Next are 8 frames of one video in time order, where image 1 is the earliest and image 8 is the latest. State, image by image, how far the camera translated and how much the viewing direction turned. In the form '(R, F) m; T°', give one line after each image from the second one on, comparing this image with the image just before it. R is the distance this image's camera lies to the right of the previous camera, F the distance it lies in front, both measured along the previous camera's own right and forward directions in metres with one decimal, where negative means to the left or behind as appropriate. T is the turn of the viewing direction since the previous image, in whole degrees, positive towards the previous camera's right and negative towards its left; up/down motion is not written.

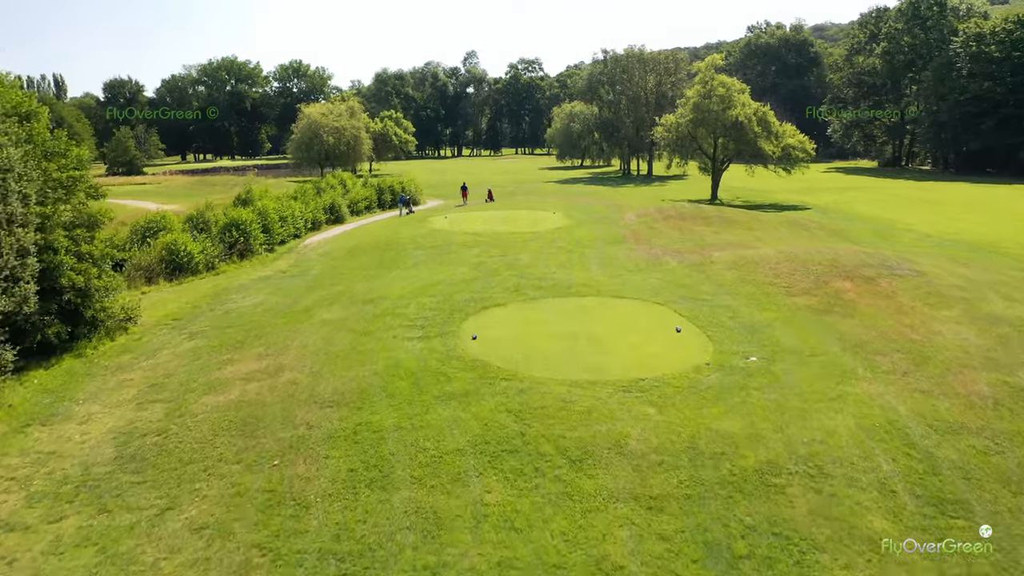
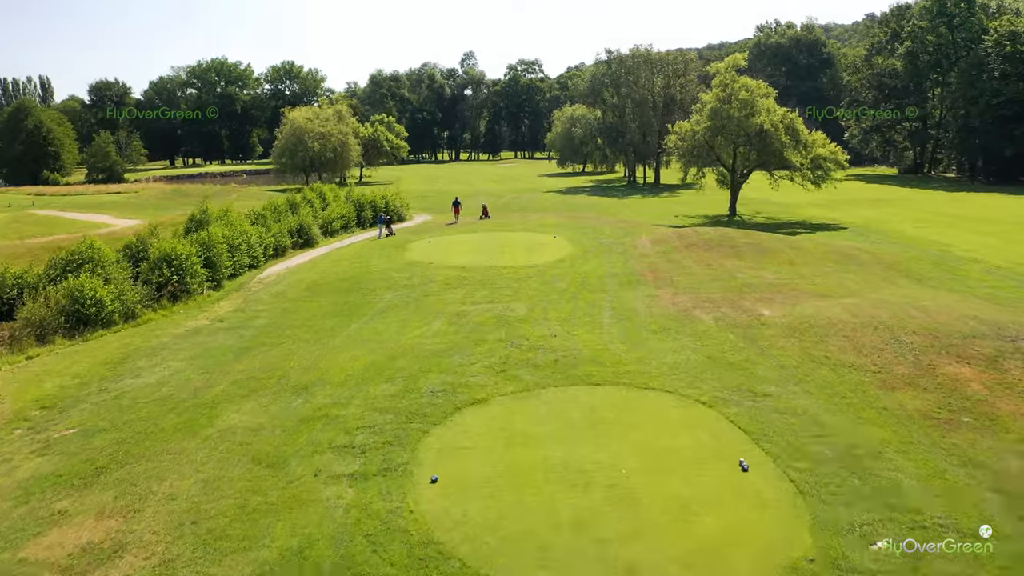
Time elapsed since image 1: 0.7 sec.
(+0.2, +4.7) m; 0°
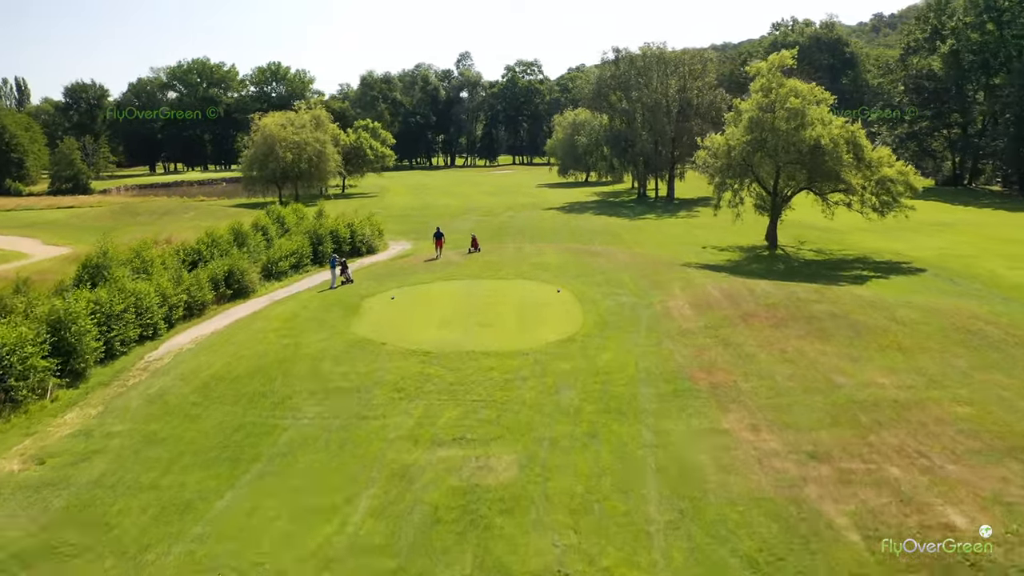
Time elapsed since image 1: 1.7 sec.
(+0.3, +7.4) m; 0°
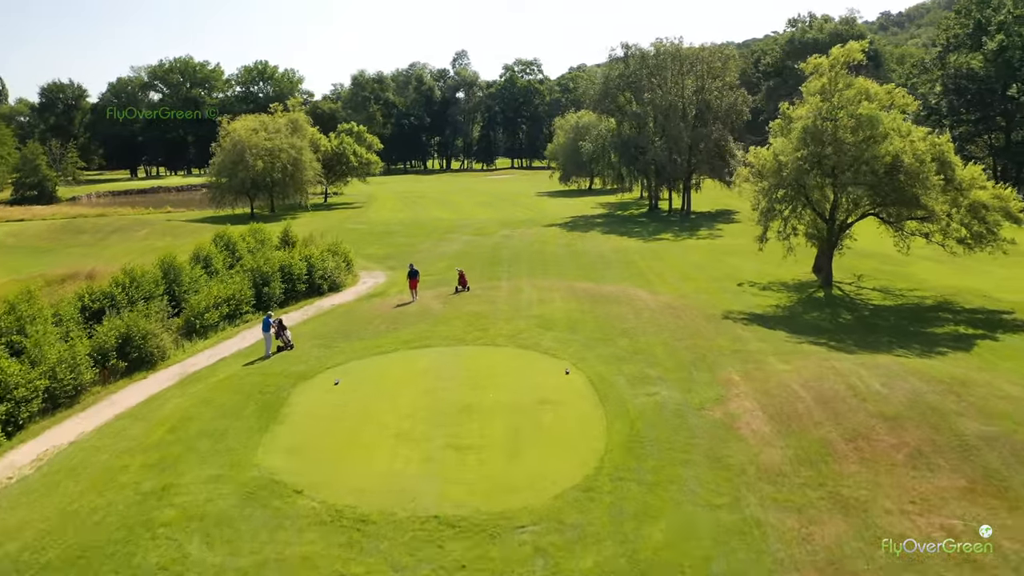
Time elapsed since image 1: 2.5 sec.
(+0.2, +6.5) m; 0°
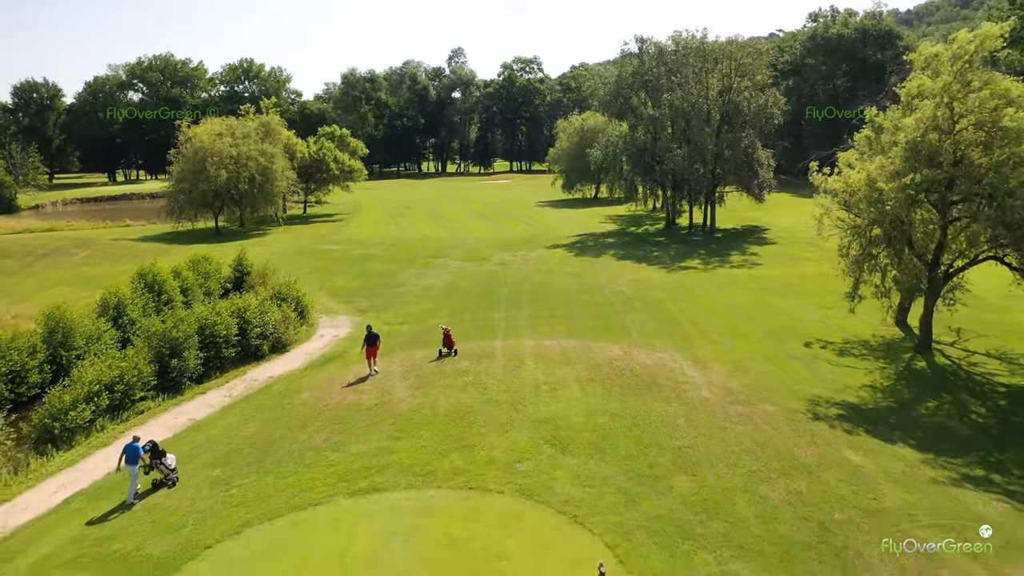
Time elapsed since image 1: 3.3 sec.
(0.0, +6.9) m; 0°
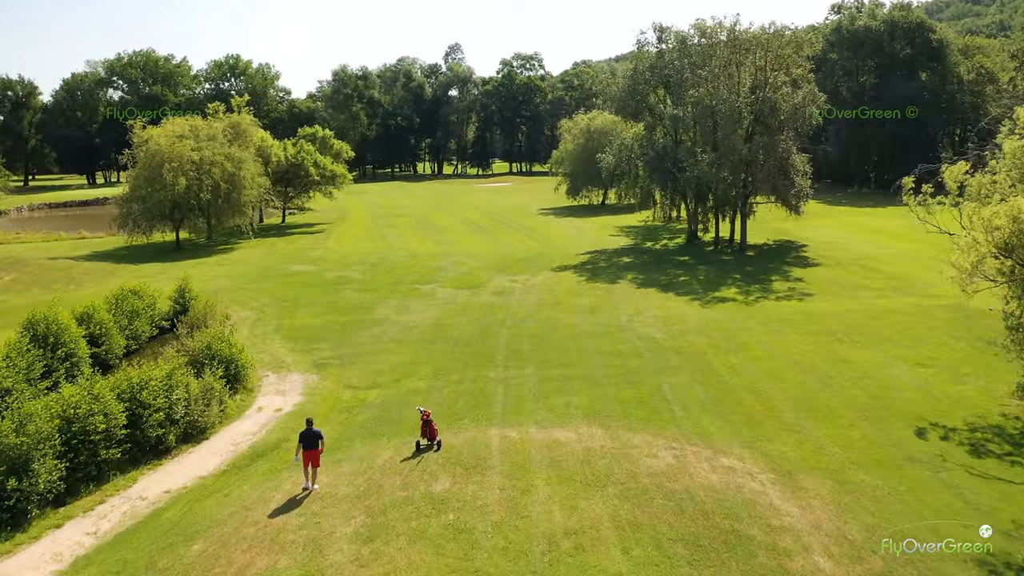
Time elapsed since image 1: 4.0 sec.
(0.0, +6.2) m; 0°
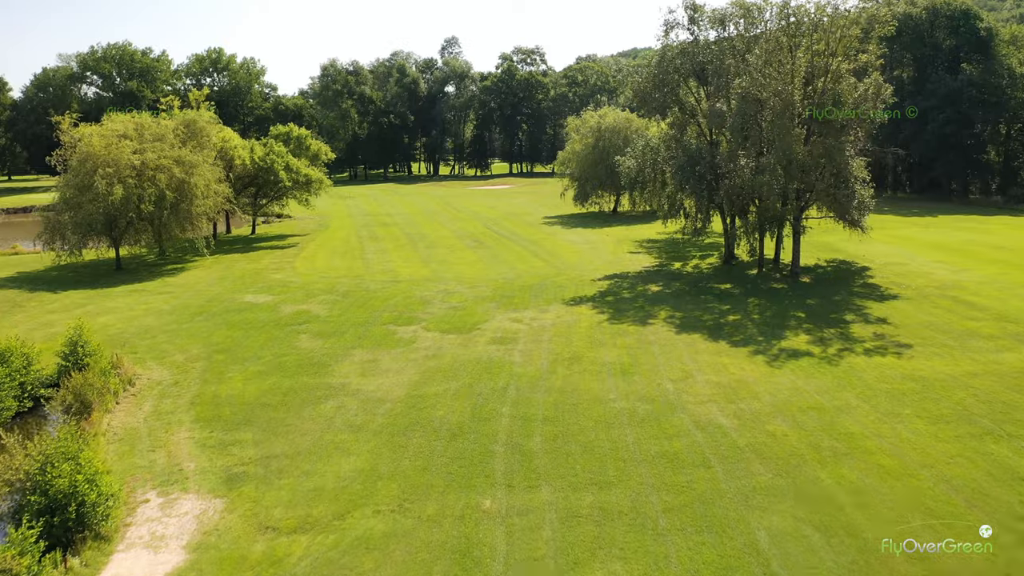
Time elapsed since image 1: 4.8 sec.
(-0.1, +7.4) m; 0°
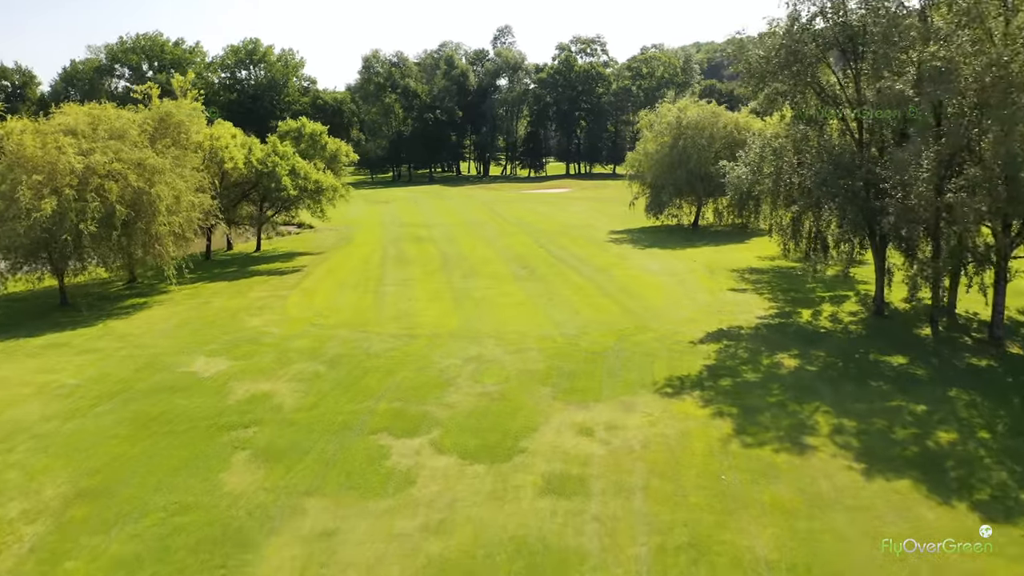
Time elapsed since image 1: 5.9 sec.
(-0.3, +10.3) m; -4°
